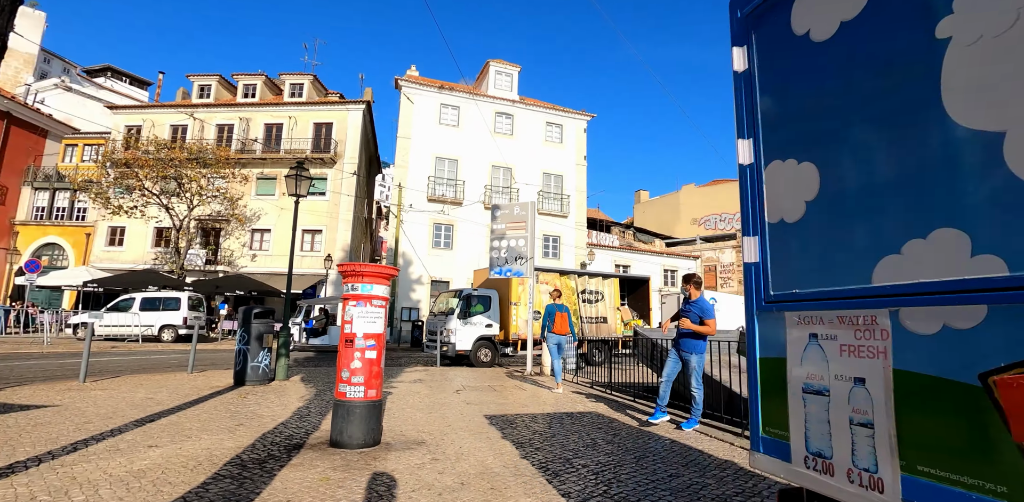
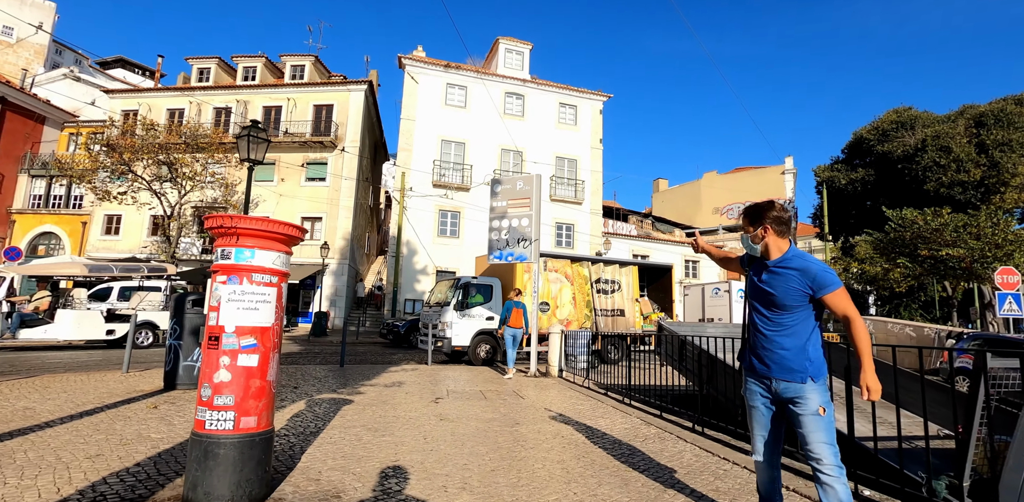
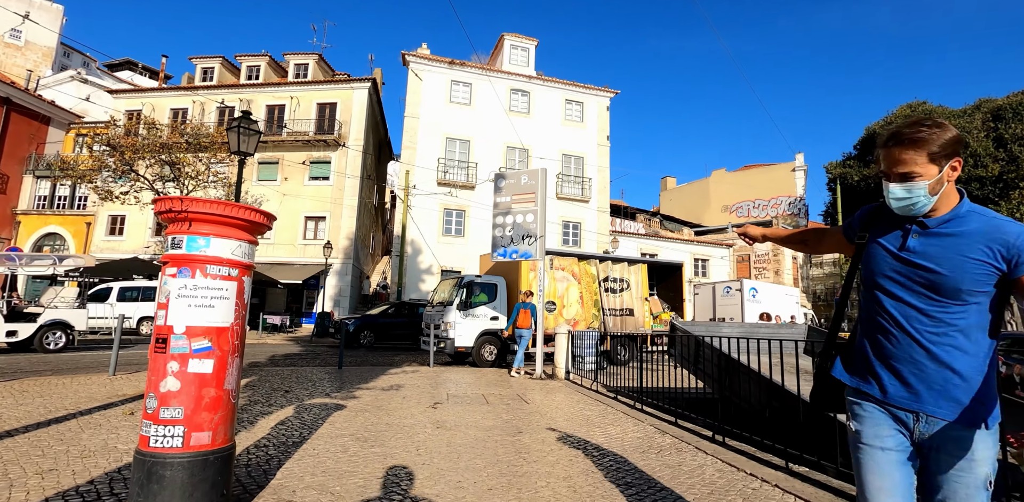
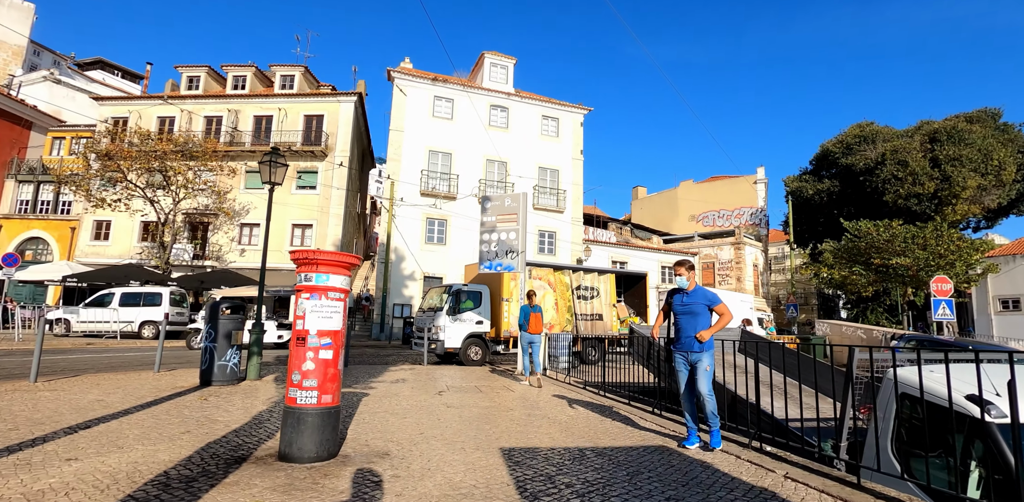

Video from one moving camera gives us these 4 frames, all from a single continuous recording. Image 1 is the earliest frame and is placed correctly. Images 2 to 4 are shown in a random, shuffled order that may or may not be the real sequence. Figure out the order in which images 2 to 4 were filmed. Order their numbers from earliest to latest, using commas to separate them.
4, 2, 3
